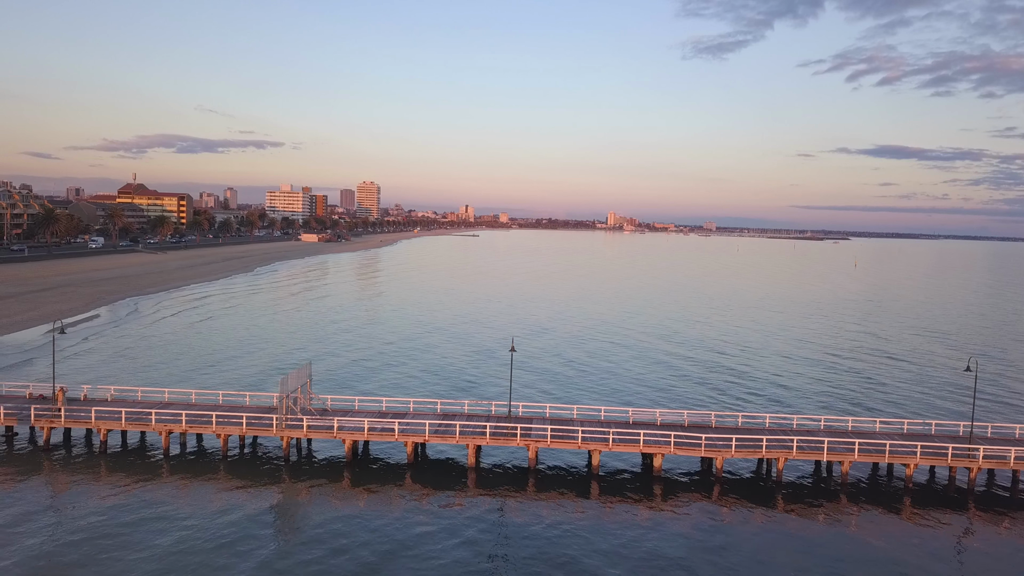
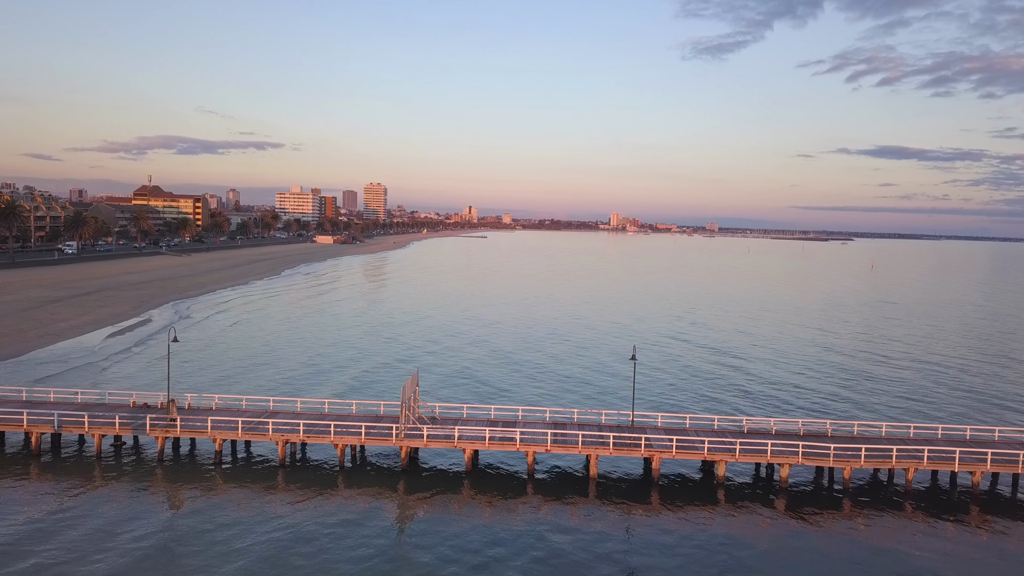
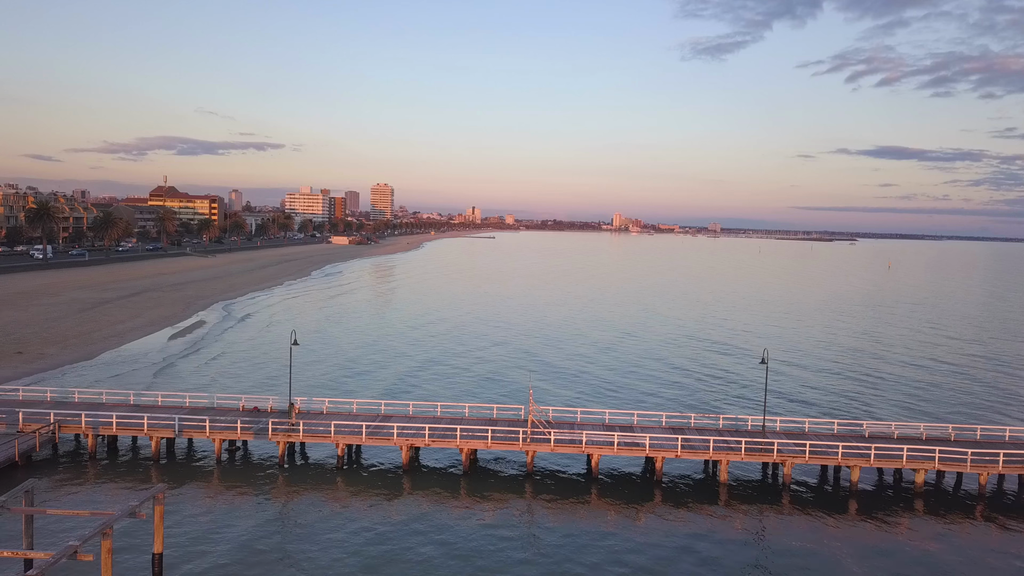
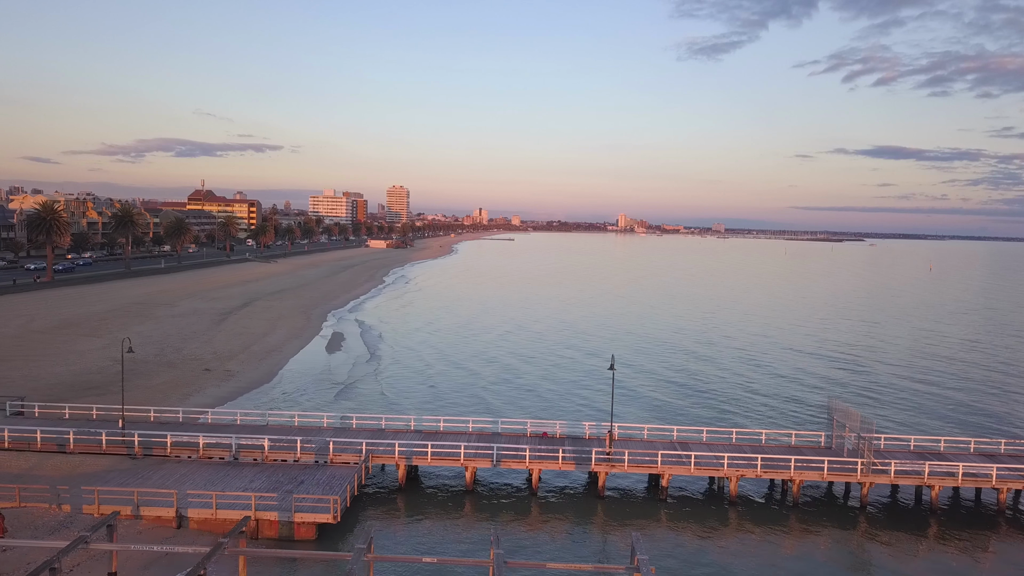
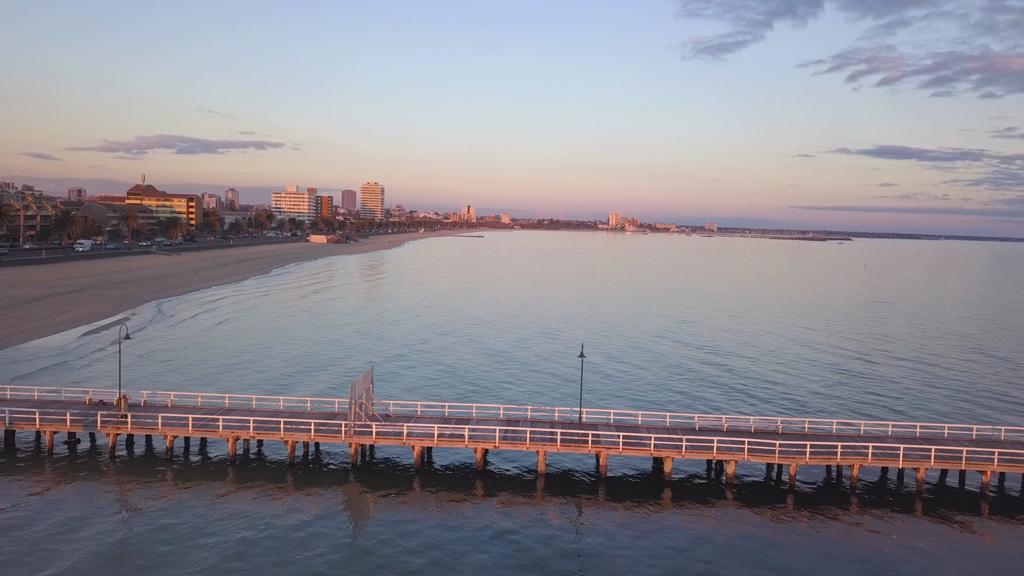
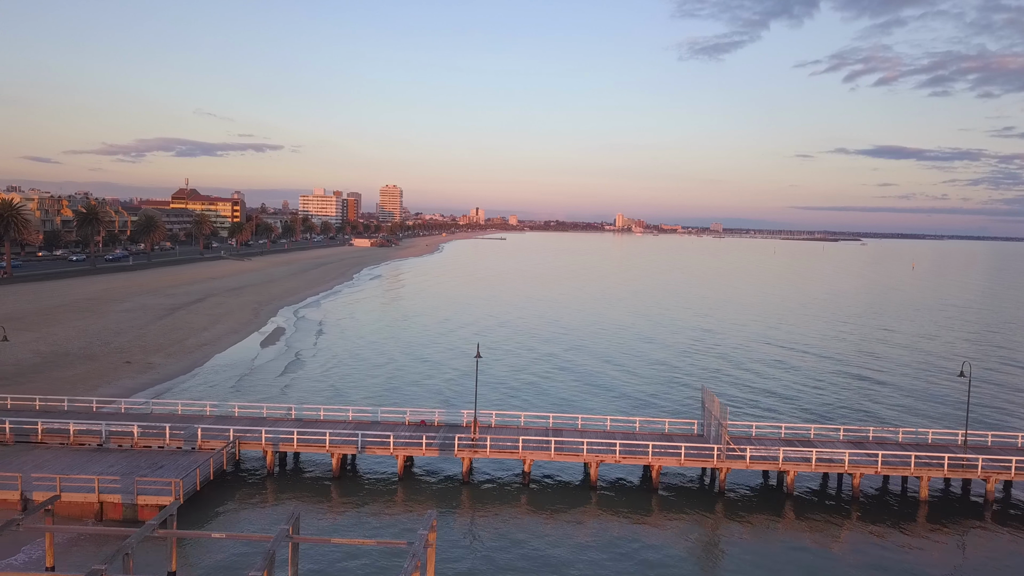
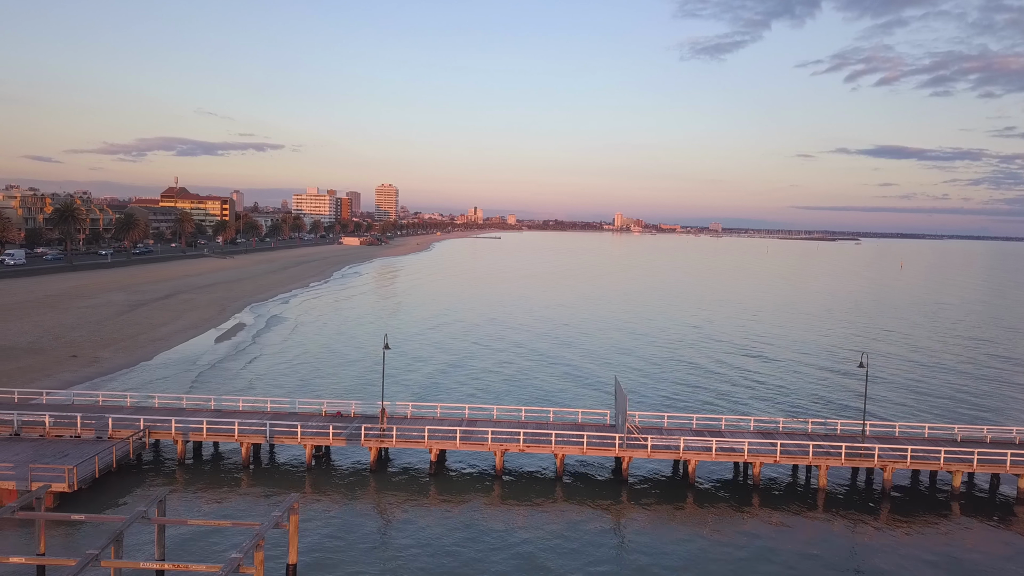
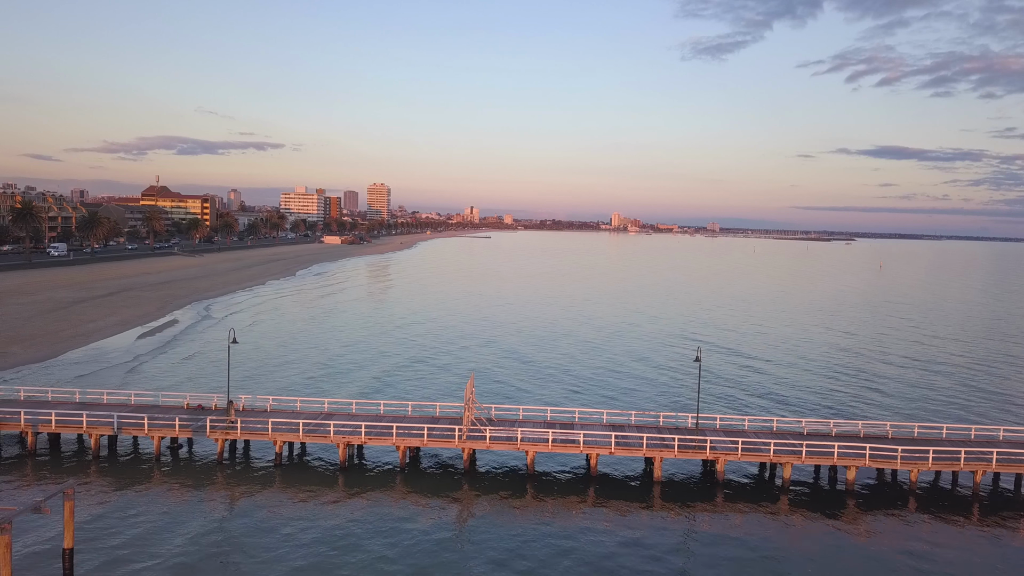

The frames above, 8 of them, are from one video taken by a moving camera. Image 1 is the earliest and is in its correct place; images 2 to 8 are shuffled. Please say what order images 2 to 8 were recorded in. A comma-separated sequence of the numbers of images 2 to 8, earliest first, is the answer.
5, 2, 8, 3, 7, 6, 4
